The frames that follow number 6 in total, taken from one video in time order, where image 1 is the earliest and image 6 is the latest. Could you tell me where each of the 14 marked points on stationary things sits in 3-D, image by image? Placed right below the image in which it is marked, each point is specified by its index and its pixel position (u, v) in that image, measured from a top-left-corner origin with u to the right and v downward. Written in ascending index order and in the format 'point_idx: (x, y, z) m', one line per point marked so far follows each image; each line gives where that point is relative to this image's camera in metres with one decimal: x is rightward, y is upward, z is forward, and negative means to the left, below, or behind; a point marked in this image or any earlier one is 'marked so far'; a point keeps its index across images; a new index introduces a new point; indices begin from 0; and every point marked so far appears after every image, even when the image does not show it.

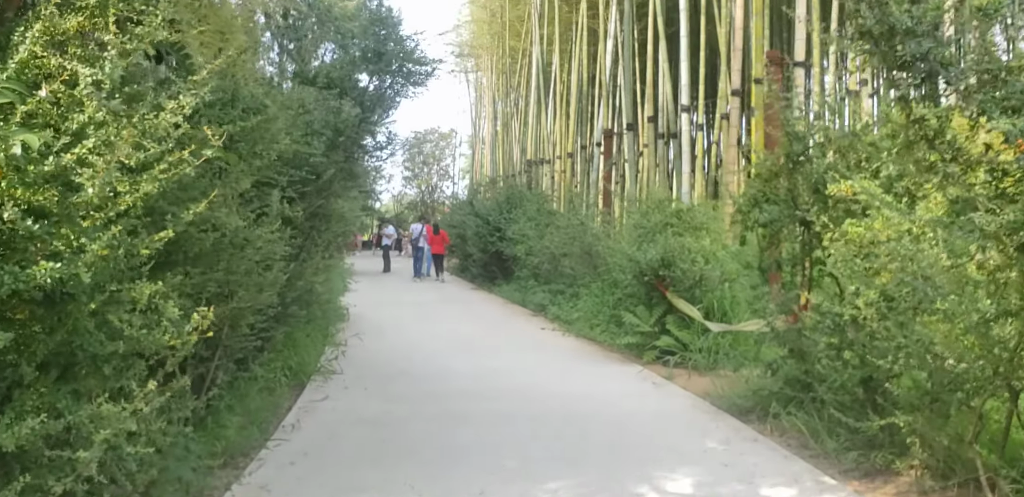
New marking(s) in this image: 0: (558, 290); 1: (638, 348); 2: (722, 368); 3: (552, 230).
0: (+0.6, -0.5, +12.0) m
1: (+1.1, -0.8, +8.1) m
2: (+1.6, -0.9, +7.1) m
3: (+0.5, +0.2, +12.9) m
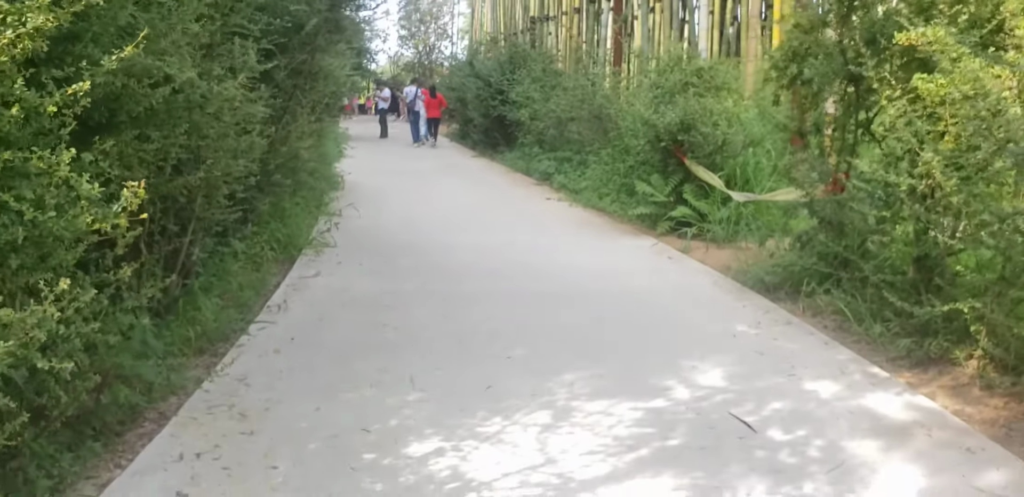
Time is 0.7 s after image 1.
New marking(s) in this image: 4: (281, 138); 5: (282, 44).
0: (+0.6, +1.1, +11.3) m
1: (+1.1, +0.2, +7.6) m
2: (+1.6, +0.1, +6.6) m
3: (+0.6, +2.0, +12.1) m
4: (-1.4, +0.6, +5.7) m
5: (-1.4, +1.3, +5.9) m
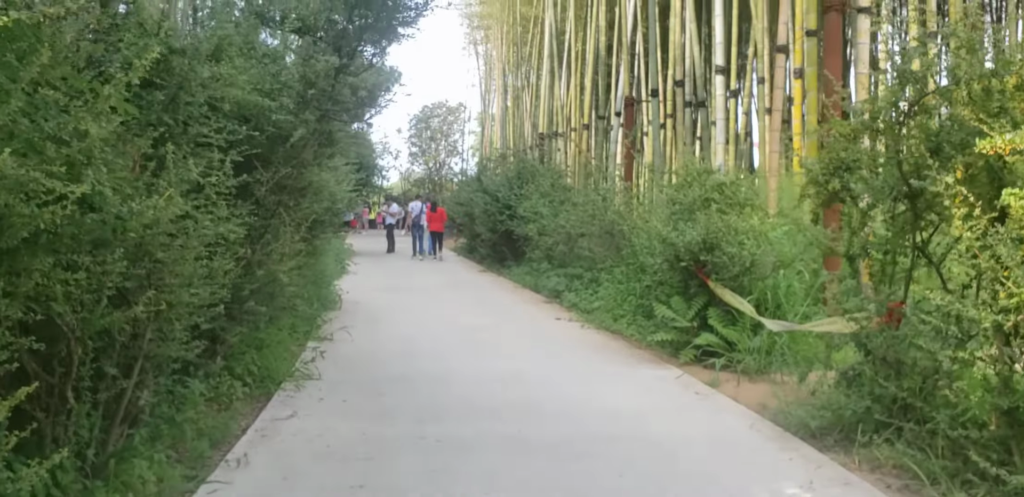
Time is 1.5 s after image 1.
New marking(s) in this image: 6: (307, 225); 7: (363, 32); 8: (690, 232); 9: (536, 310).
0: (+0.7, -0.3, +10.7) m
1: (+1.1, -0.7, +6.9) m
2: (+1.6, -0.8, +5.9) m
3: (+0.7, +0.5, +11.6) m
4: (-1.3, -0.1, +5.1) m
5: (-1.4, +0.5, +5.4) m
6: (-1.4, +0.2, +6.4) m
7: (-0.9, +1.3, +5.7) m
8: (+1.3, +0.1, +6.7) m
9: (+0.2, -0.7, +10.3) m
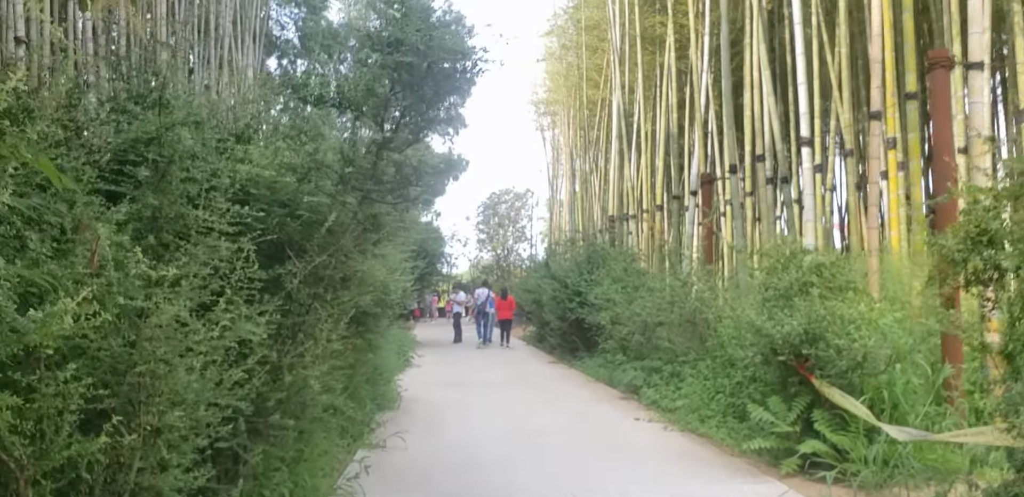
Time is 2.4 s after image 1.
0: (+1.4, -1.2, +9.8) m
1: (+1.6, -1.3, +5.9) m
2: (+2.0, -1.2, +4.9) m
3: (+1.5, -0.5, +10.8) m
4: (-1.0, -0.5, +4.4) m
5: (-1.1, 0.0, +4.8) m
6: (-1.0, -0.4, +5.8) m
7: (-0.5, +0.8, +5.1) m
8: (+1.7, -0.4, +5.8) m
9: (+0.9, -1.5, +9.4) m
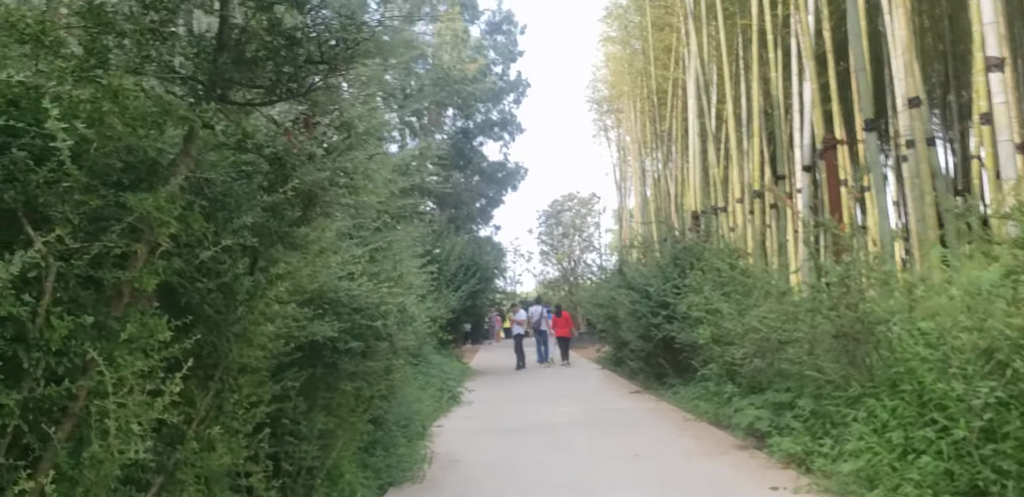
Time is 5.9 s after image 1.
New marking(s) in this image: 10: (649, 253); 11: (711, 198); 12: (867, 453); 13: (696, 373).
0: (+1.9, -1.1, +6.9) m
1: (+1.8, -1.1, +3.0) m
2: (+2.2, -1.0, +2.0) m
3: (+2.0, -0.4, +7.9) m
4: (-0.9, -0.5, +1.7) m
5: (-1.0, +0.1, +2.1) m
6: (-0.8, -0.4, +3.0) m
7: (-0.5, +0.8, +2.4) m
8: (+1.9, -0.3, +2.9) m
9: (+1.4, -1.5, +6.5) m
10: (+1.9, 0.0, +13.1) m
11: (+3.2, +0.8, +15.4) m
12: (+1.8, -1.1, +5.1) m
13: (+2.0, -1.3, +10.4) m
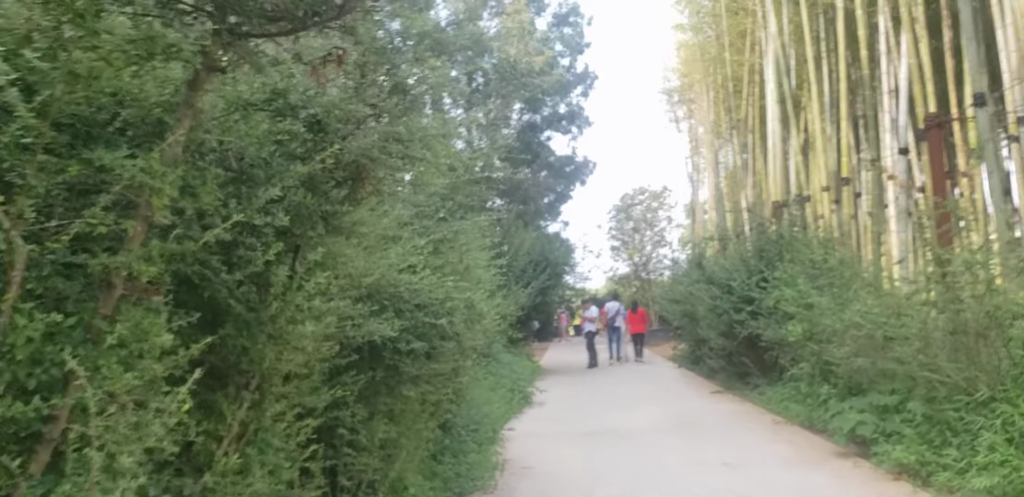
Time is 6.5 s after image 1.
0: (+2.4, -1.0, +6.2) m
1: (+2.1, -1.0, +2.4) m
2: (+2.3, -0.9, +1.3) m
3: (+2.6, -0.3, +7.2) m
4: (-0.8, -0.4, +1.2) m
5: (-0.8, +0.1, +1.6) m
6: (-0.5, -0.3, +2.6) m
7: (-0.3, +0.9, +1.9) m
8: (+2.1, -0.2, +2.3) m
9: (+1.9, -1.4, +5.9) m
10: (+2.8, +0.1, +12.4) m
11: (+4.3, +0.9, +14.6) m
12: (+2.2, -1.0, +4.4) m
13: (+2.7, -1.2, +9.7) m
